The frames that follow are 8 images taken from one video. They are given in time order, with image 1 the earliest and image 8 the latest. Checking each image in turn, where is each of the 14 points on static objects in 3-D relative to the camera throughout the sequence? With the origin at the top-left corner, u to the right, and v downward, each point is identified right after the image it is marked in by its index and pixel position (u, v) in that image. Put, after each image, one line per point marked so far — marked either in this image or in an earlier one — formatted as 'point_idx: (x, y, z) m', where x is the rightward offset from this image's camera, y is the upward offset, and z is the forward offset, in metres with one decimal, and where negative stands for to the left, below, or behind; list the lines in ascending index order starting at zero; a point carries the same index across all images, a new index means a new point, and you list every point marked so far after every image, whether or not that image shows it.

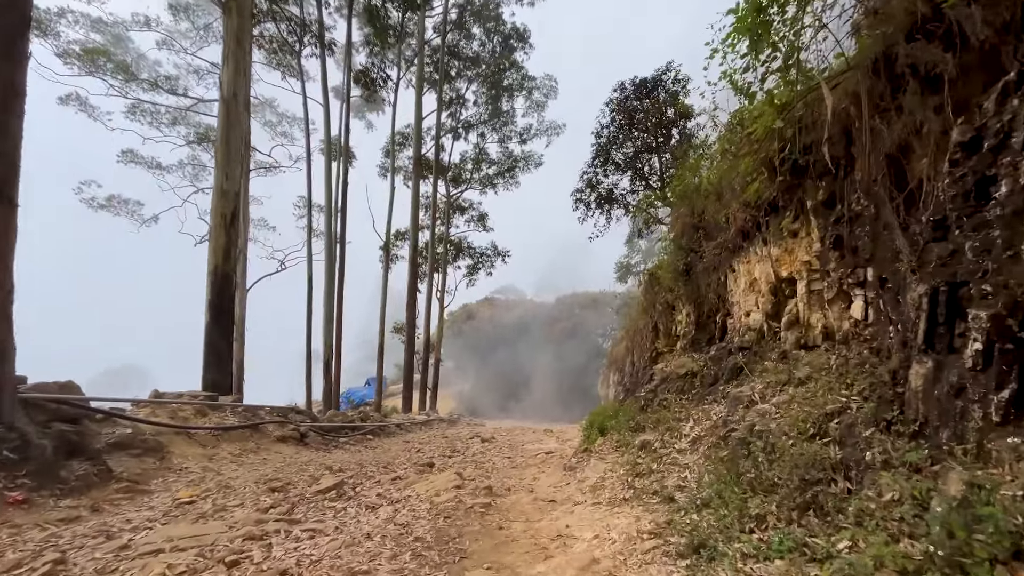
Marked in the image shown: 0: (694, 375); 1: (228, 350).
0: (+2.0, -1.0, +5.0) m
1: (-3.9, -0.9, +6.2) m
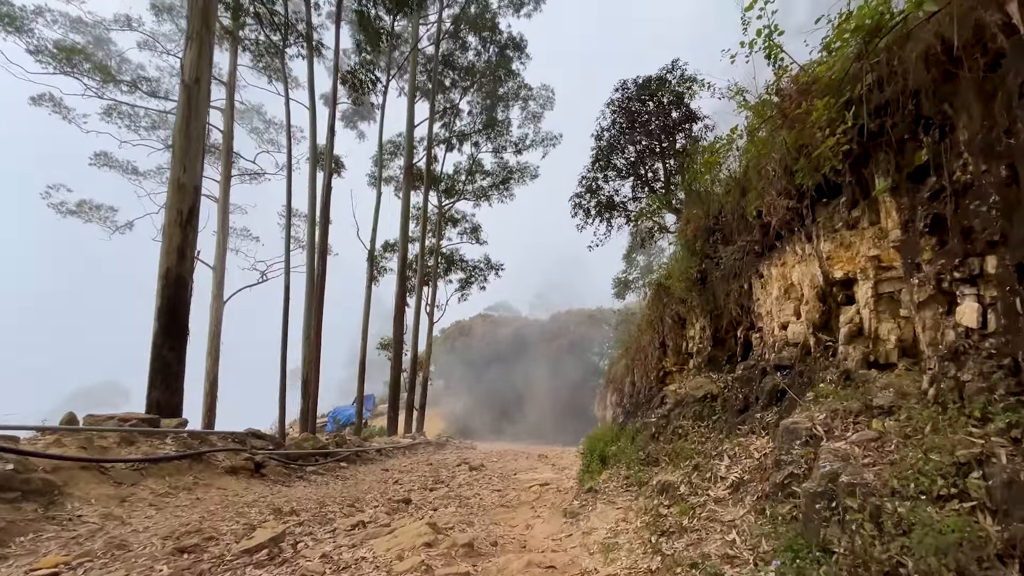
0: (+1.9, -1.1, +4.3) m
1: (-4.0, -0.9, +5.4) m
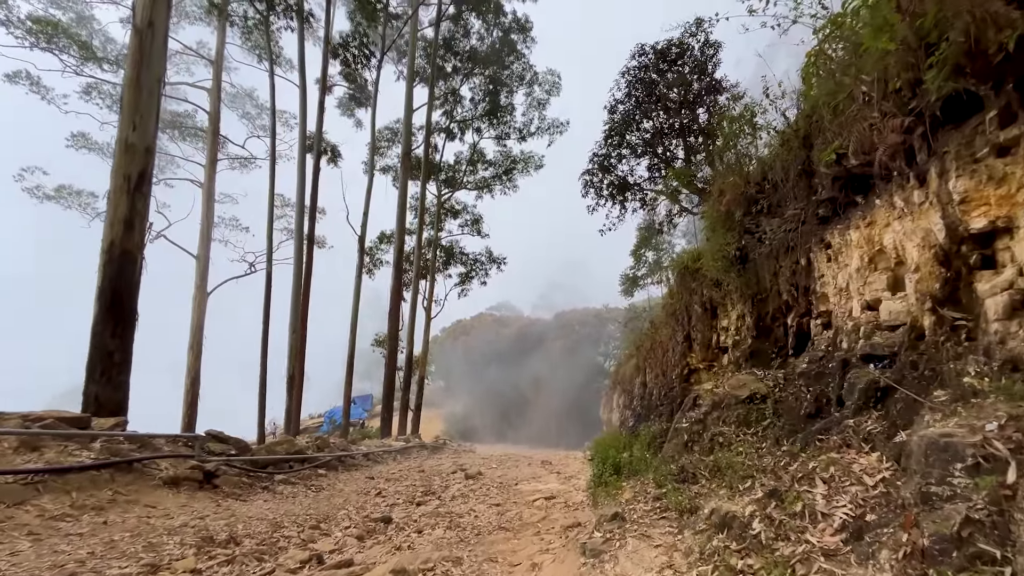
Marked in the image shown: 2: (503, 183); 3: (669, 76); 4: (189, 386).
0: (+1.9, -0.9, +3.5) m
1: (-3.9, -0.7, +4.6) m
2: (-0.3, +3.7, +16.5) m
3: (+2.5, +3.4, +7.3) m
4: (-8.3, -2.5, +11.8) m
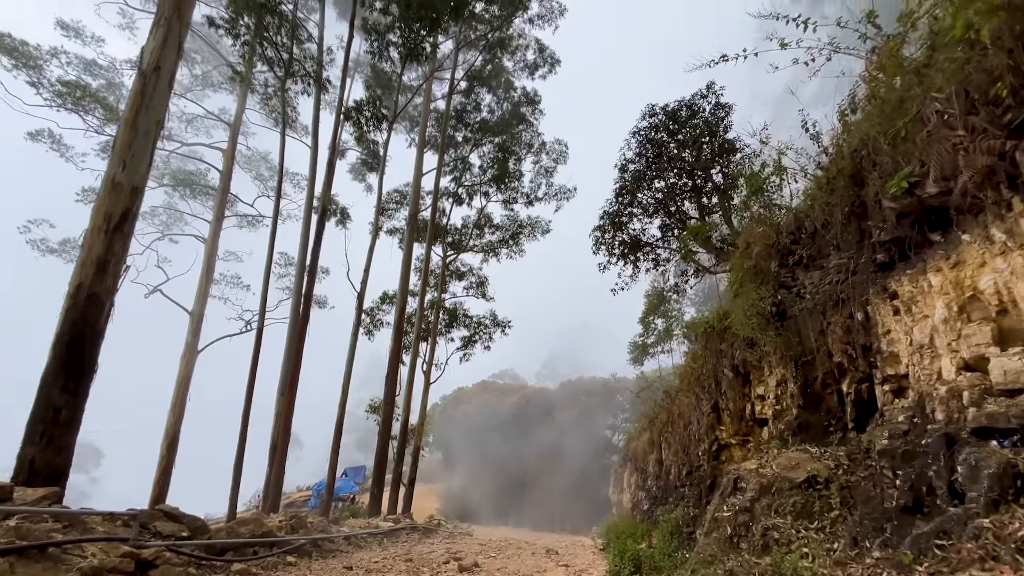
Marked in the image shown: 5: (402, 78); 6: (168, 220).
0: (+1.9, -1.2, +2.8) m
1: (-3.9, -1.1, +4.0) m
2: (-0.1, +1.5, +16.4) m
3: (+2.6, +2.4, +7.2) m
4: (-8.2, -3.9, +10.9) m
5: (-3.2, +6.0, +13.2) m
6: (-10.1, +2.0, +13.6) m
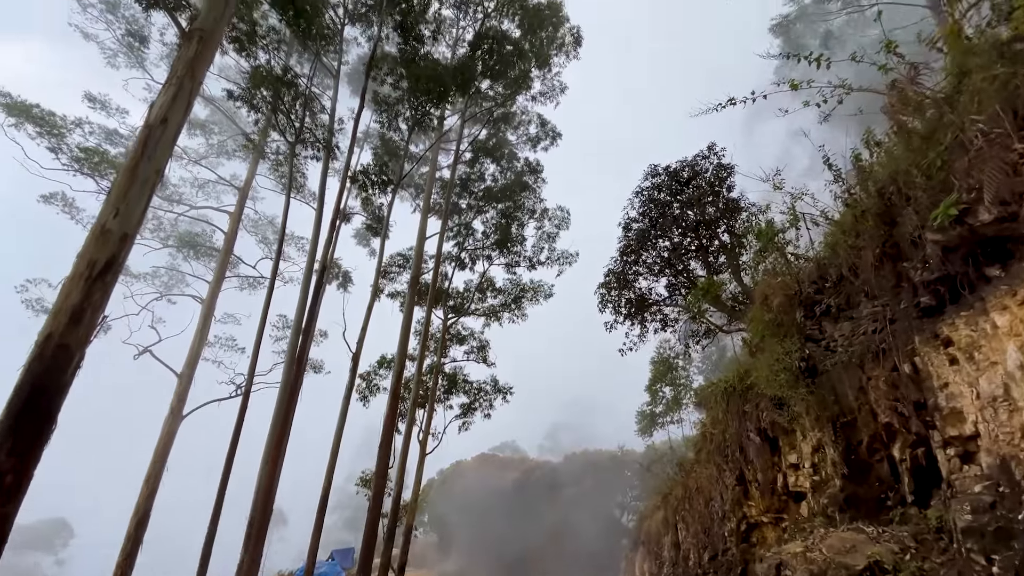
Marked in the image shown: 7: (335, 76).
0: (+2.0, -1.5, +2.3) m
1: (-3.9, -1.5, +3.6) m
2: (0.0, -0.8, +16.1) m
3: (+2.7, +1.4, +7.2) m
4: (-8.2, -5.2, +9.9) m
5: (-3.1, +4.2, +13.7) m
6: (-10.1, +0.2, +13.5) m
7: (-5.0, +5.9, +12.9) m
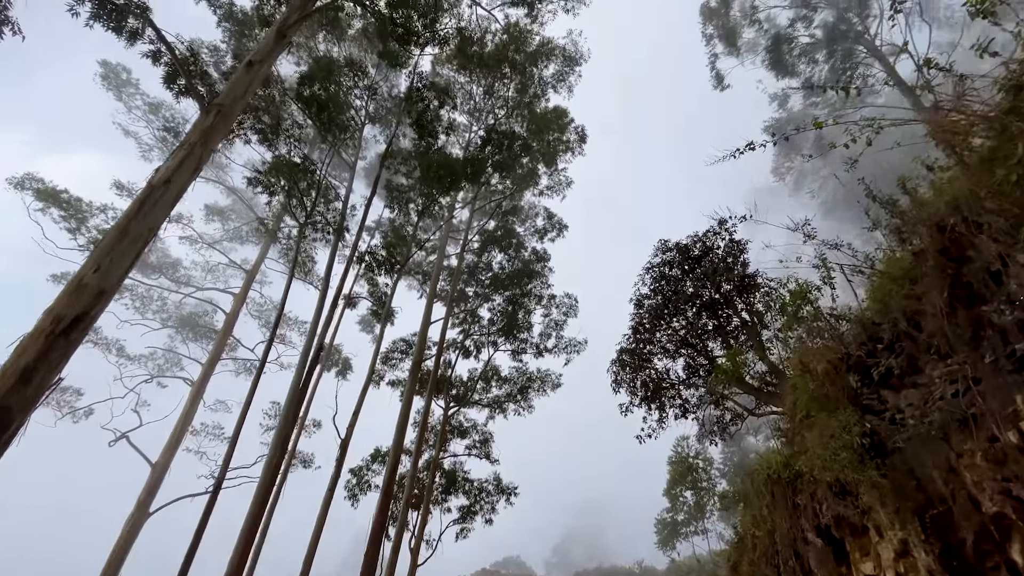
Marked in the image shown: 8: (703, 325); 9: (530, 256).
0: (+1.9, -1.6, +1.6) m
1: (-3.9, -1.8, +2.9) m
2: (+0.2, -3.8, +15.2) m
3: (+2.8, +0.2, +6.9) m
4: (-8.2, -6.7, +8.4) m
5: (-2.8, +1.6, +13.9) m
6: (-9.9, -2.2, +13.0) m
7: (-4.8, +3.5, +13.6) m
8: (+2.8, -0.5, +6.7) m
9: (+0.7, +1.2, +16.6) m
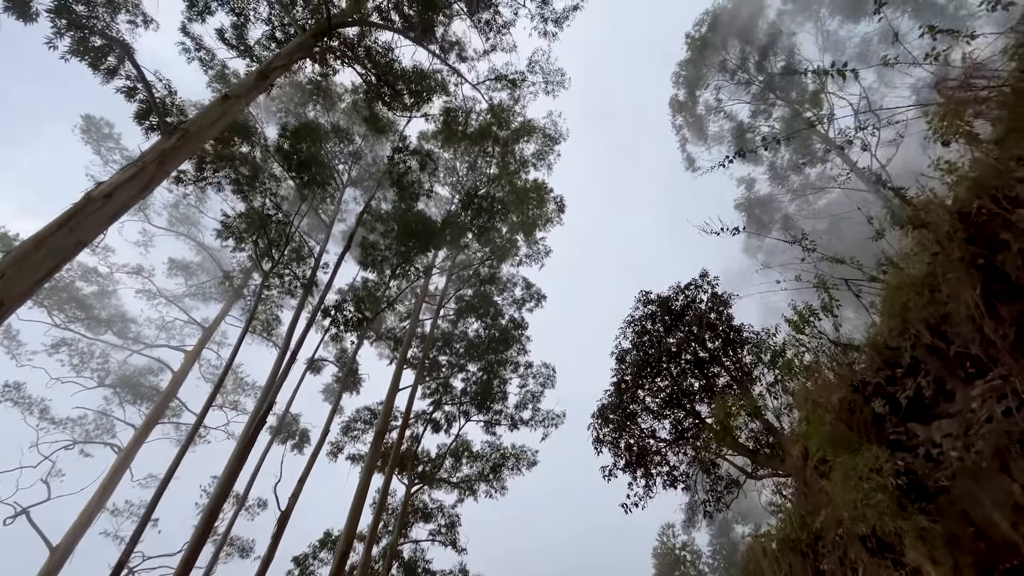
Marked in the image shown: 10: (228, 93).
0: (+1.8, -1.4, +1.0) m
1: (-4.1, -1.6, +2.0) m
2: (-0.7, -5.9, +13.9) m
3: (+2.4, -0.5, +6.6) m
4: (-8.8, -7.3, +6.3) m
5: (-3.5, -0.2, +13.5) m
6: (-10.6, -3.6, +11.6) m
7: (-5.4, +1.8, +13.4) m
8: (+2.4, -1.2, +6.2) m
9: (-0.2, -1.2, +16.2) m
10: (-3.8, +2.6, +6.1) m
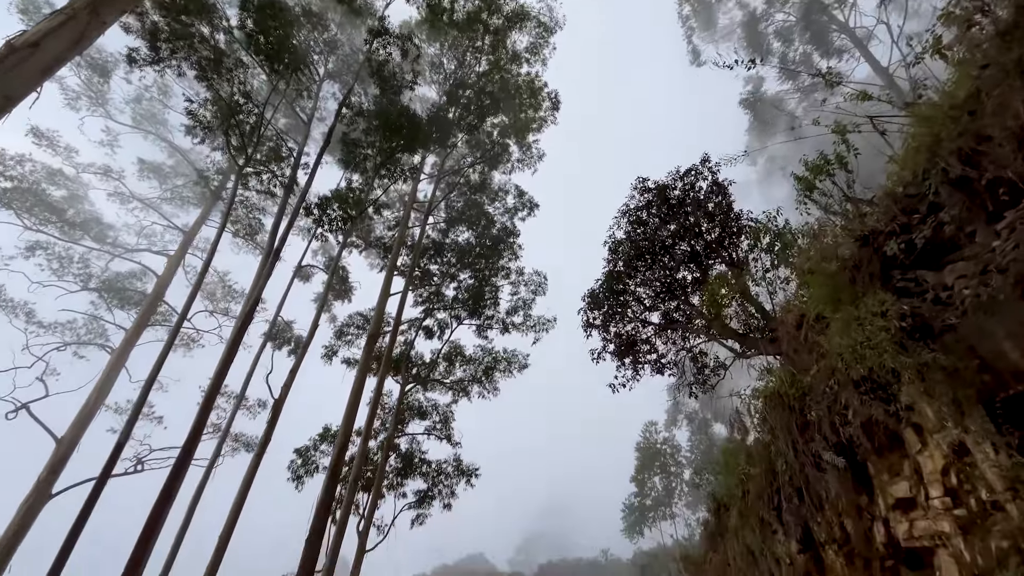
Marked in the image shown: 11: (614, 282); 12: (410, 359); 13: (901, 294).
0: (+1.7, -0.8, +0.9) m
1: (-4.2, -0.9, +1.9) m
2: (-1.0, -3.0, +14.4) m
3: (+2.3, +1.0, +6.3) m
4: (-8.9, -5.7, +7.1) m
5: (-3.8, +2.5, +13.0) m
6: (-10.8, -1.1, +11.6) m
7: (-5.6, +4.5, +12.5) m
8: (+2.3, +0.3, +6.1) m
9: (-0.4, +2.0, +15.9) m
10: (-3.9, +4.0, +5.2) m
11: (+1.4, +0.1, +6.5) m
12: (-3.1, -2.2, +14.0) m
13: (+2.1, 0.0, +2.4) m
